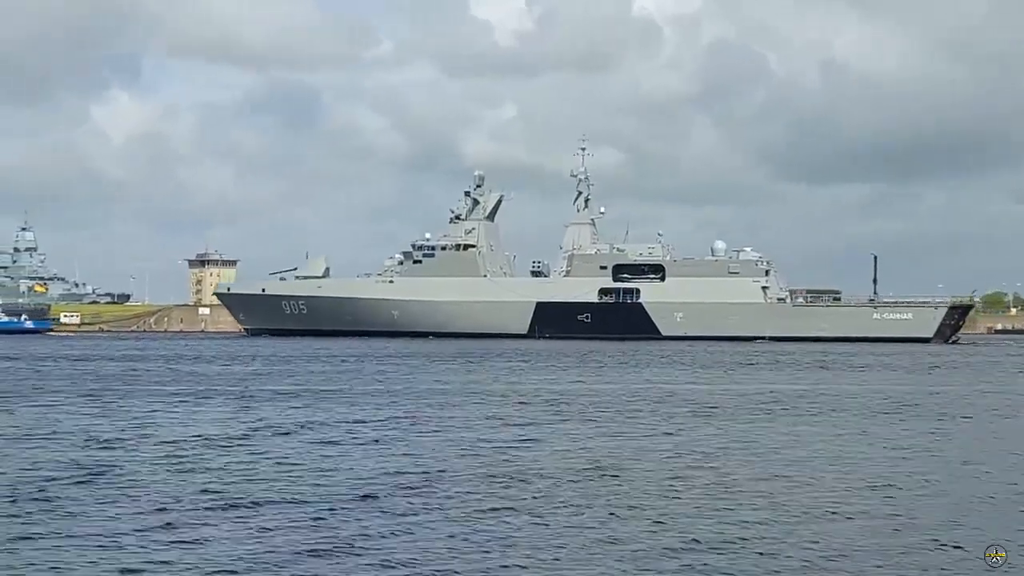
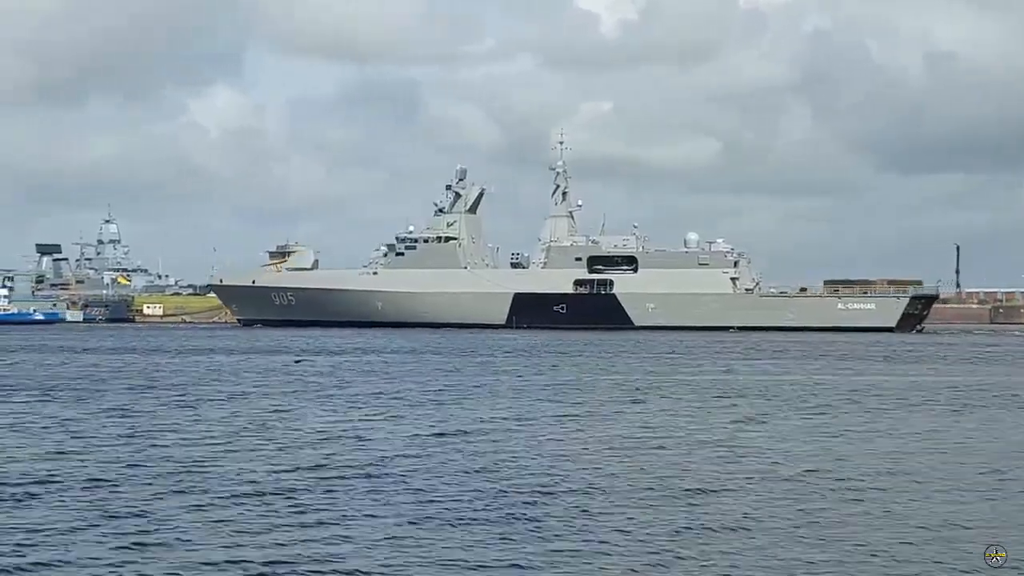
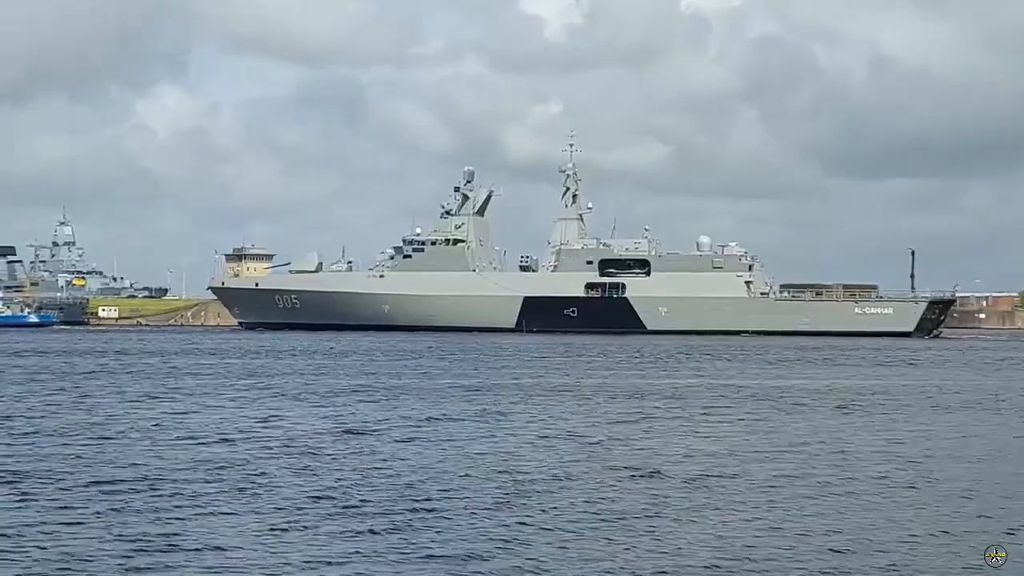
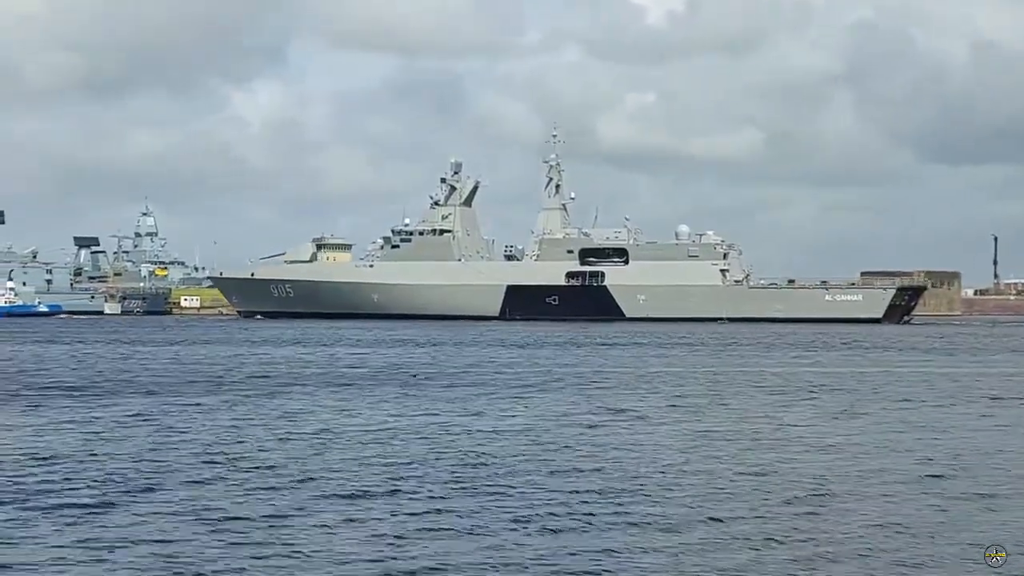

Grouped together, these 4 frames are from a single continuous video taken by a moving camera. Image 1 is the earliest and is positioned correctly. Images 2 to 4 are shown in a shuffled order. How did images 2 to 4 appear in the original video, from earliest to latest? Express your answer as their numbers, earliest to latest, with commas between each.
3, 2, 4
